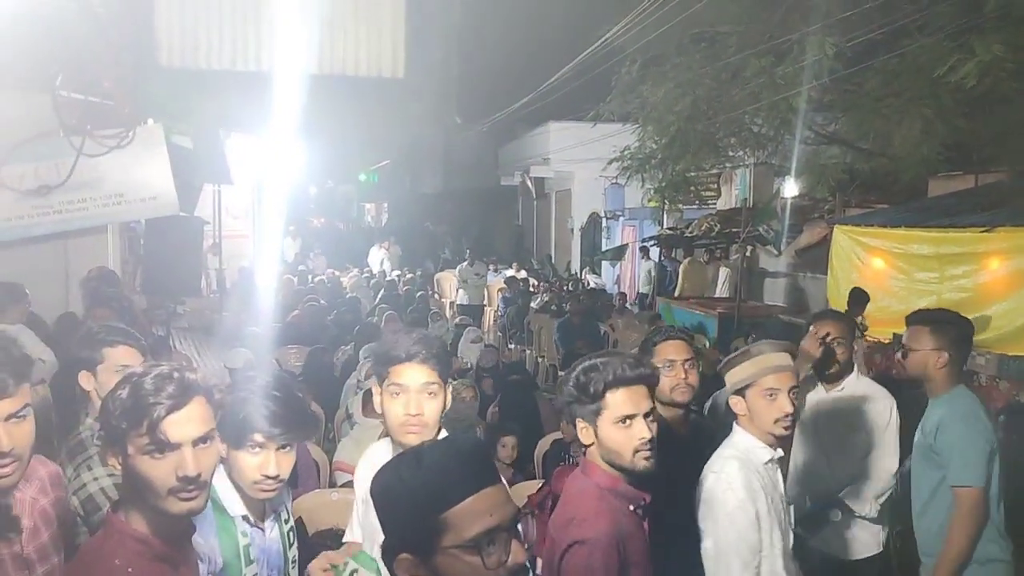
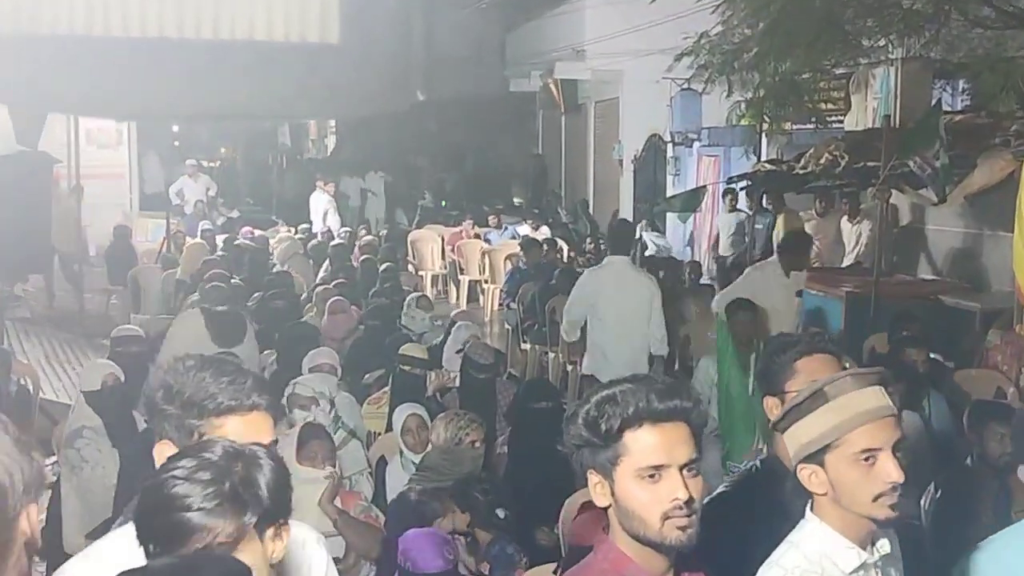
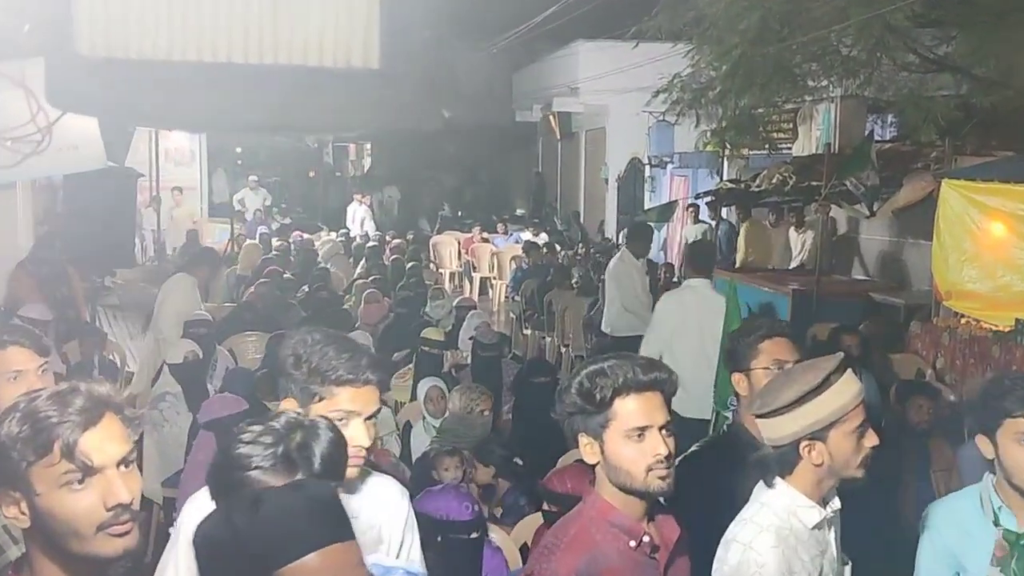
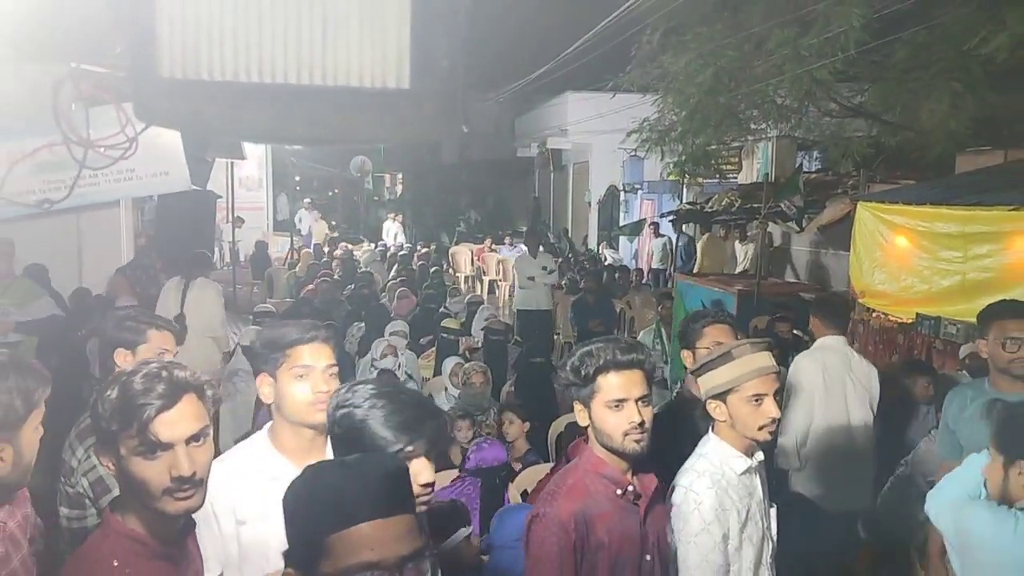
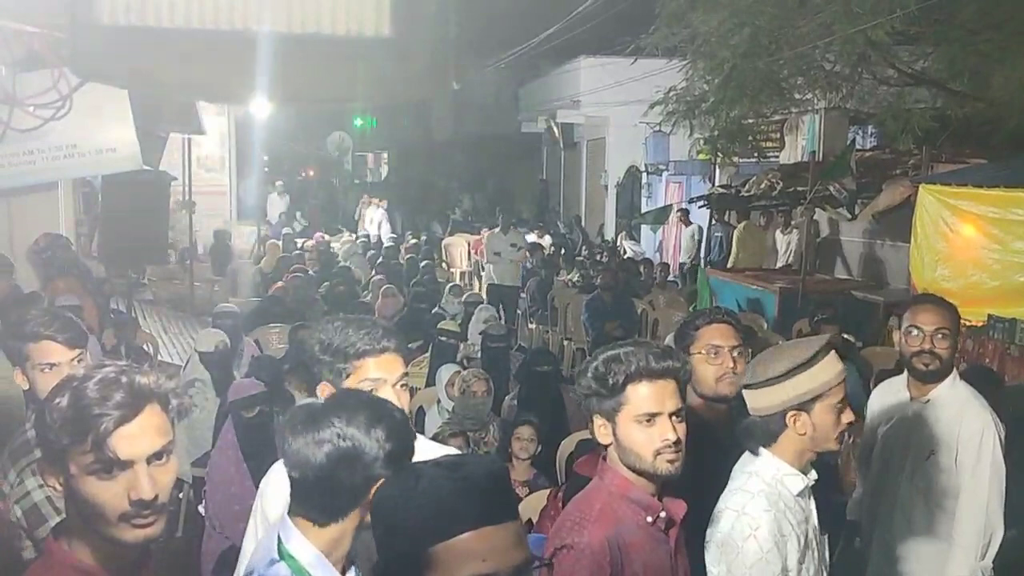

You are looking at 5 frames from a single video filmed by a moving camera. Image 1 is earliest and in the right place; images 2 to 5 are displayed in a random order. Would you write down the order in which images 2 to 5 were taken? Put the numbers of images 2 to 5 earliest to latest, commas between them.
5, 4, 3, 2
